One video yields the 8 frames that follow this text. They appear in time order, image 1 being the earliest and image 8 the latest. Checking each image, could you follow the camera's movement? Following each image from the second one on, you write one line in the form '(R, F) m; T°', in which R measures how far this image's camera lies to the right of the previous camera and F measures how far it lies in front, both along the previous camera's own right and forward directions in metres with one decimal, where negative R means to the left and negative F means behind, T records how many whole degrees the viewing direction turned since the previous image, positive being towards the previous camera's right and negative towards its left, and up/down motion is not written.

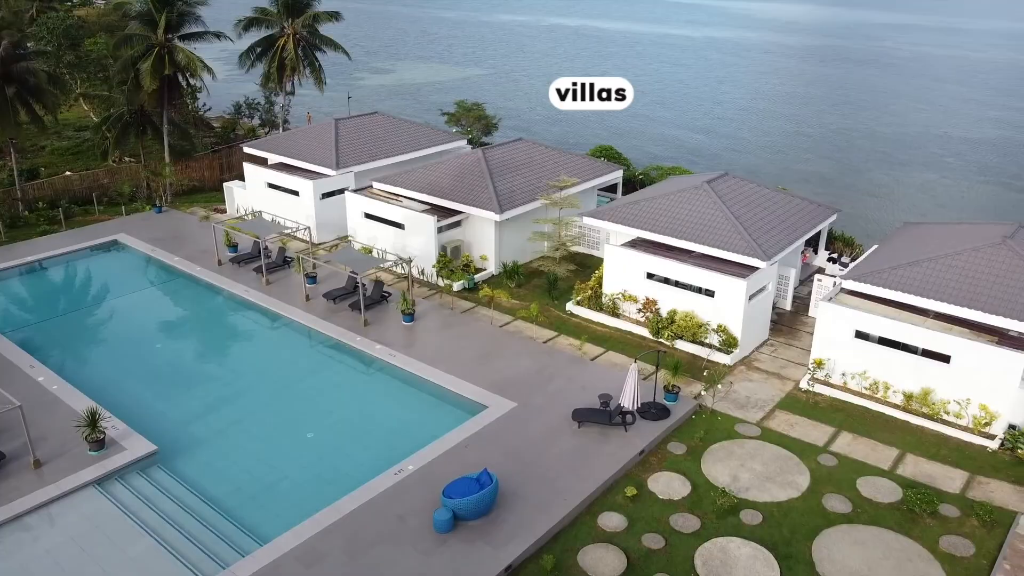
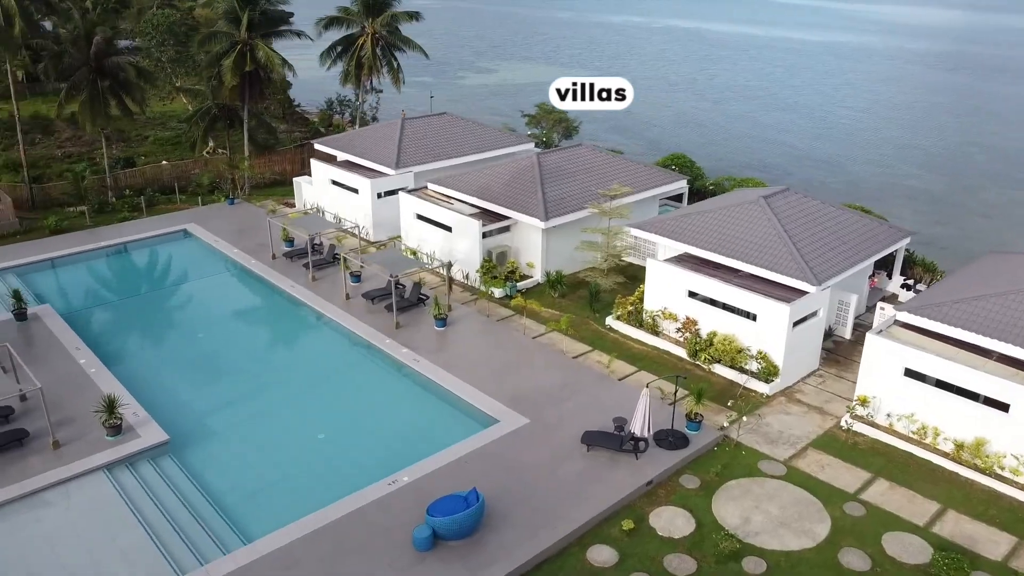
(+1.8, +0.7) m; -8°
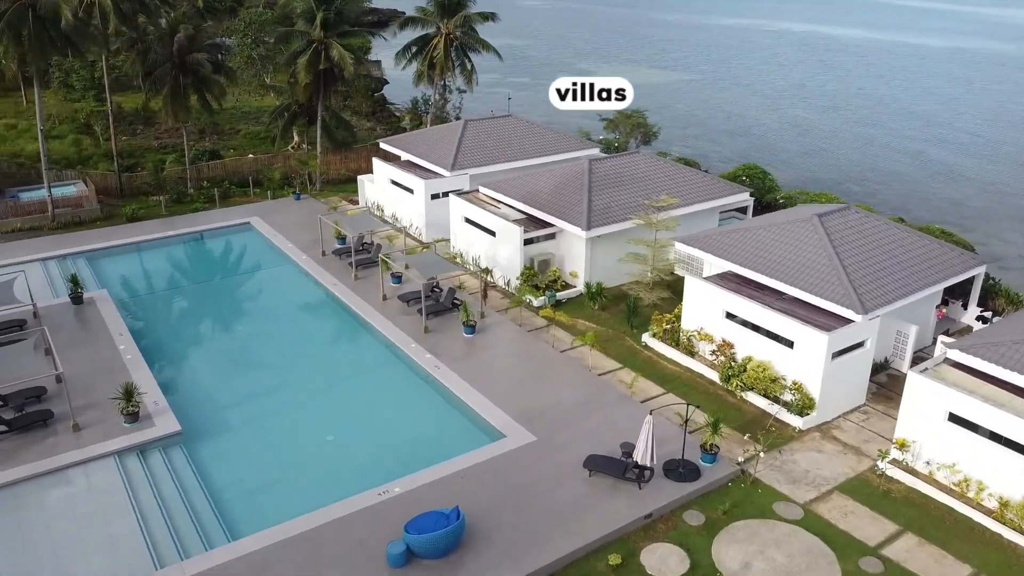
(+1.8, +0.7) m; -7°
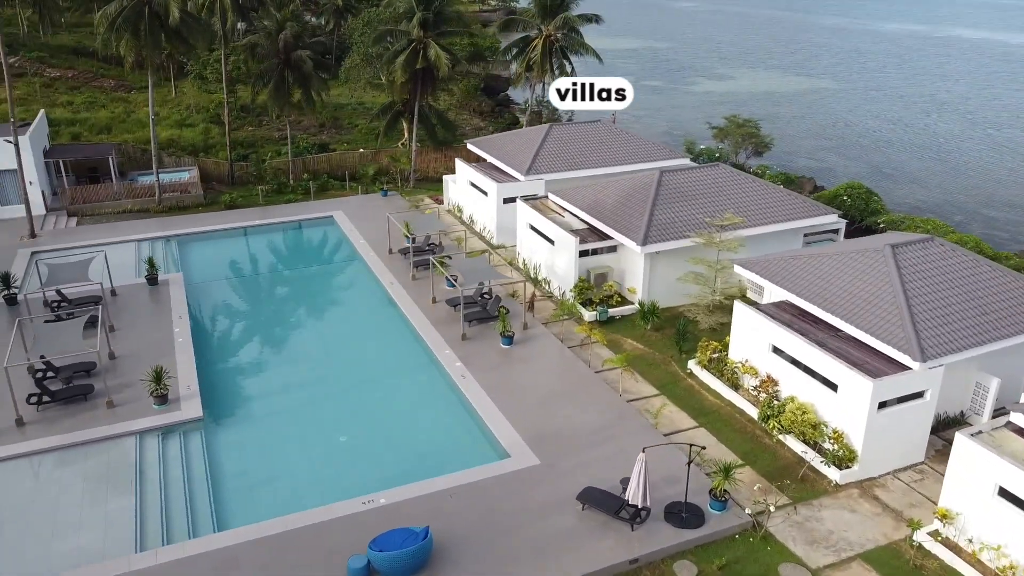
(+2.4, +0.9) m; -10°
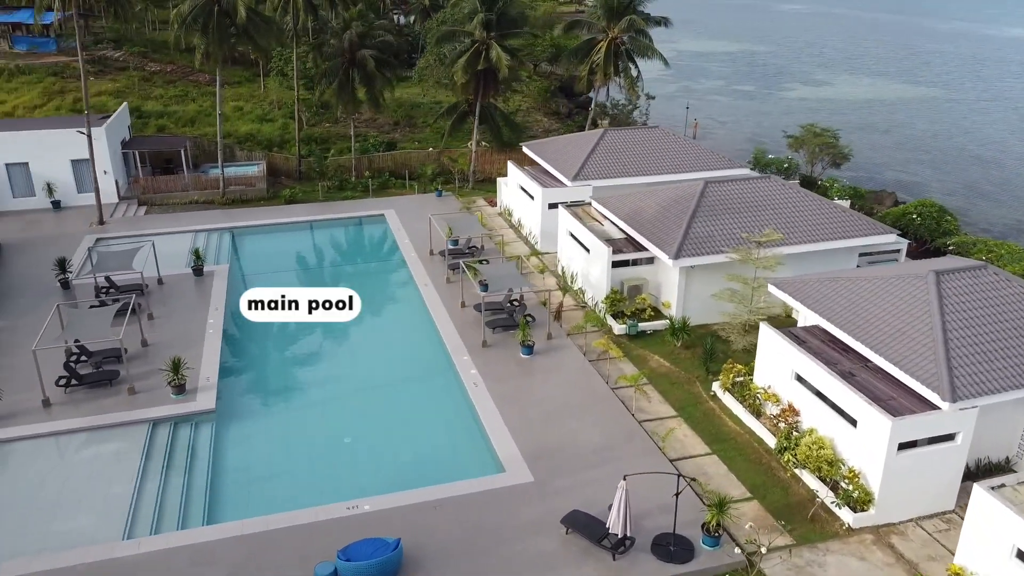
(+1.7, +0.5) m; -7°
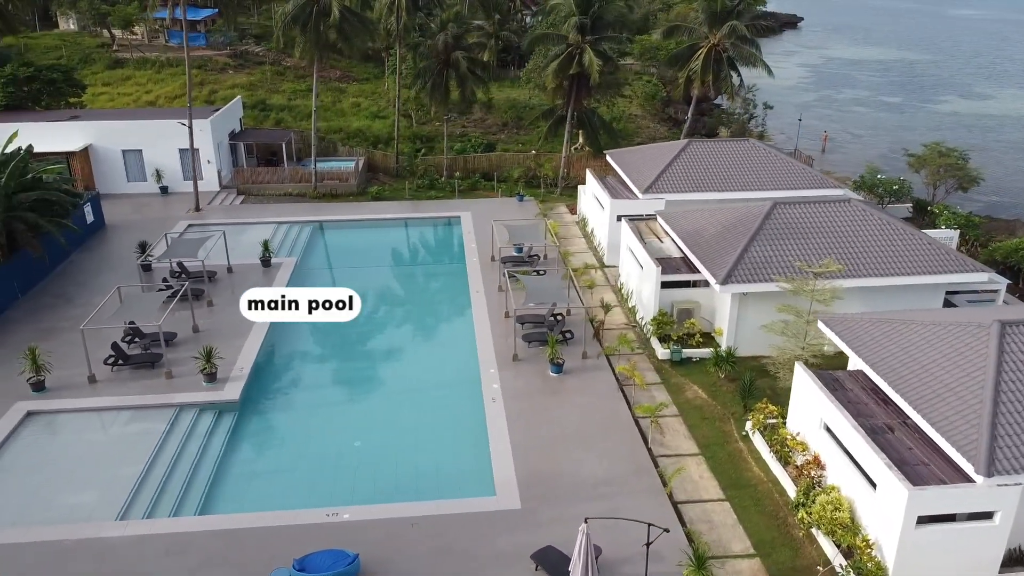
(+2.4, +0.8) m; -10°
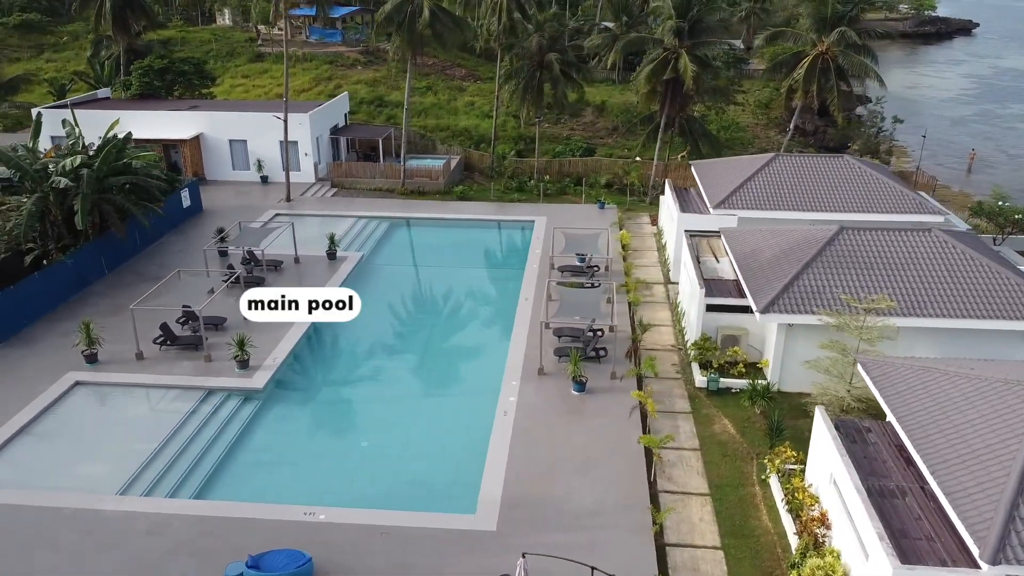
(+2.5, +0.7) m; -10°
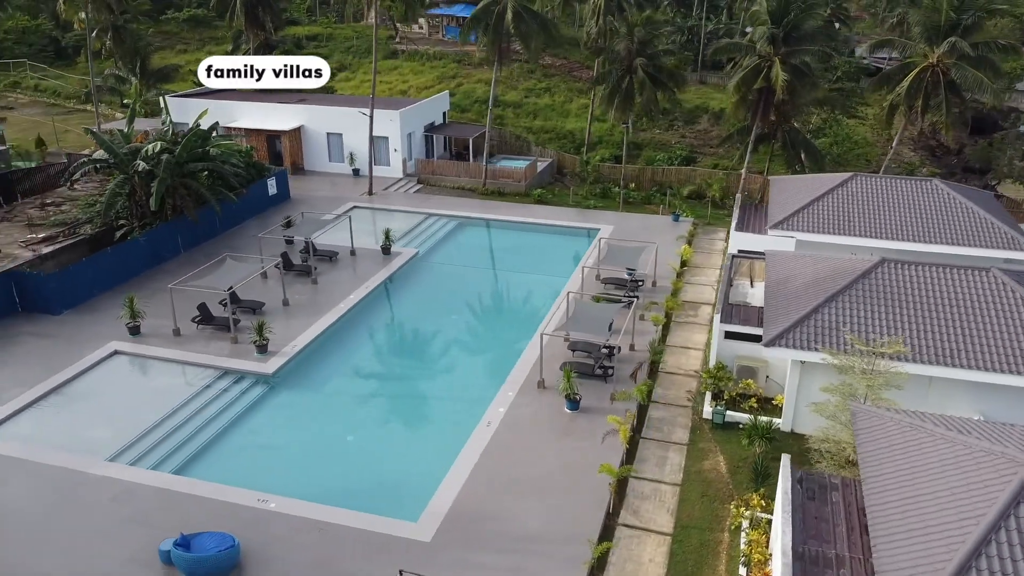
(+3.3, +0.7) m; -11°
